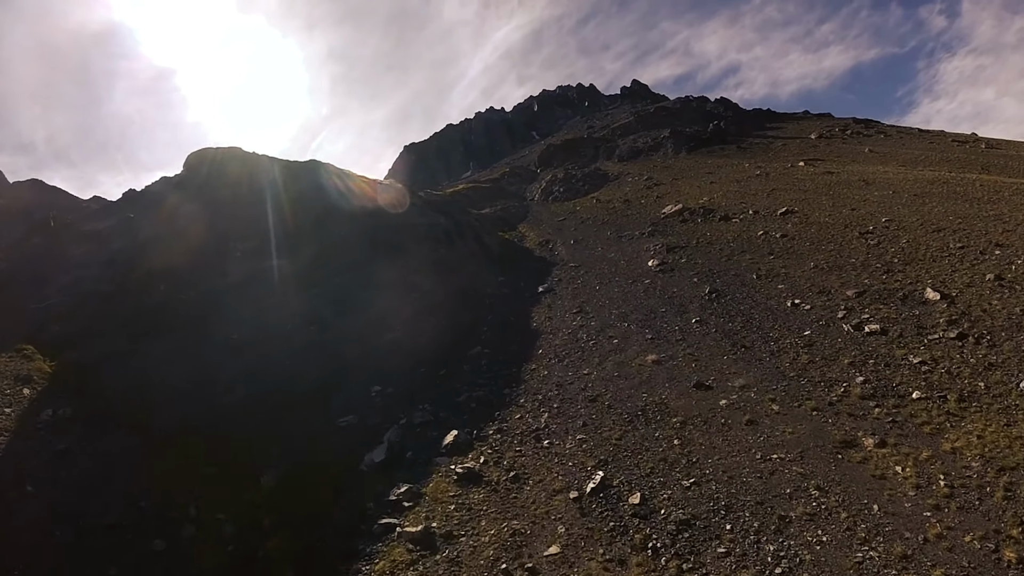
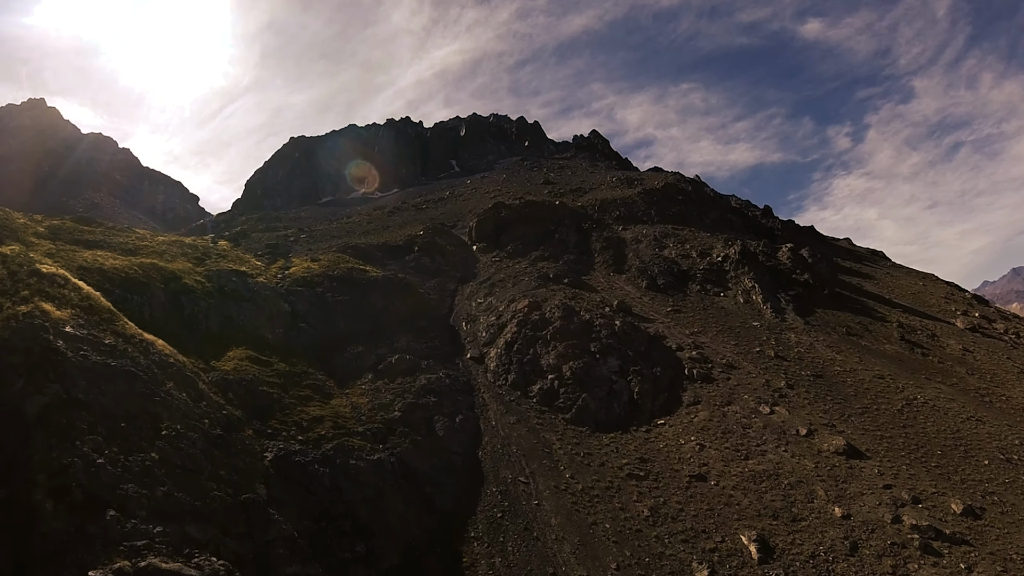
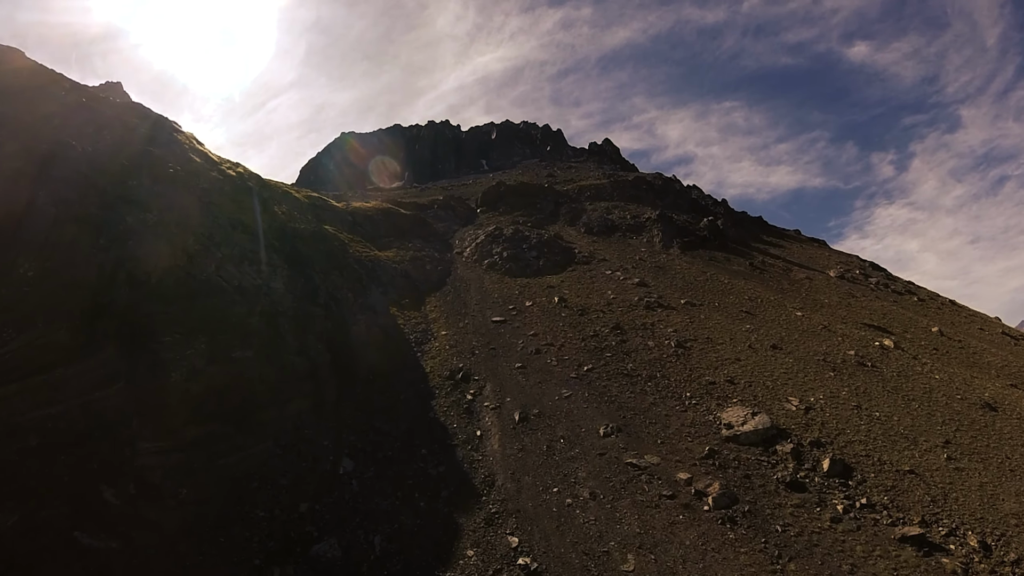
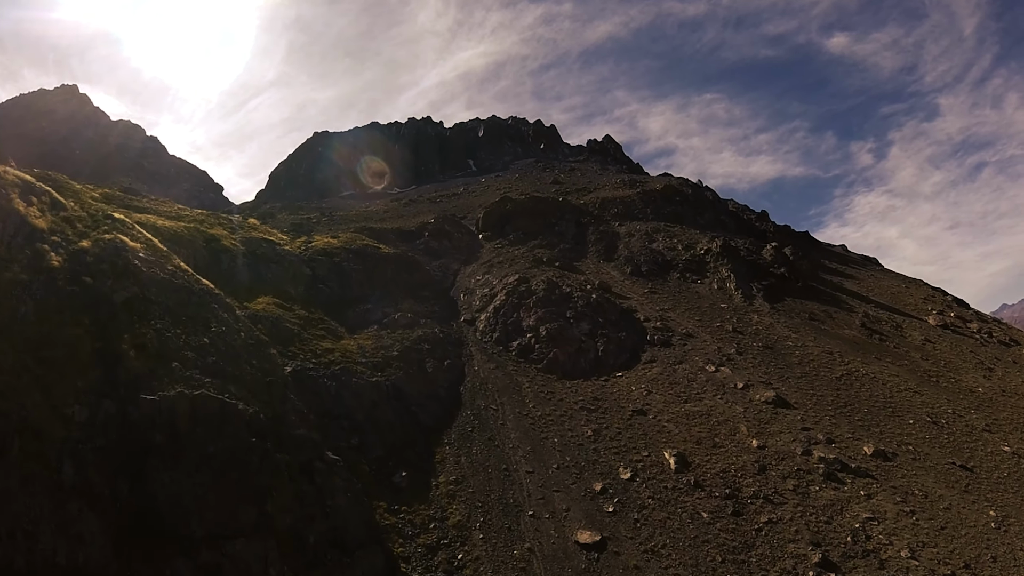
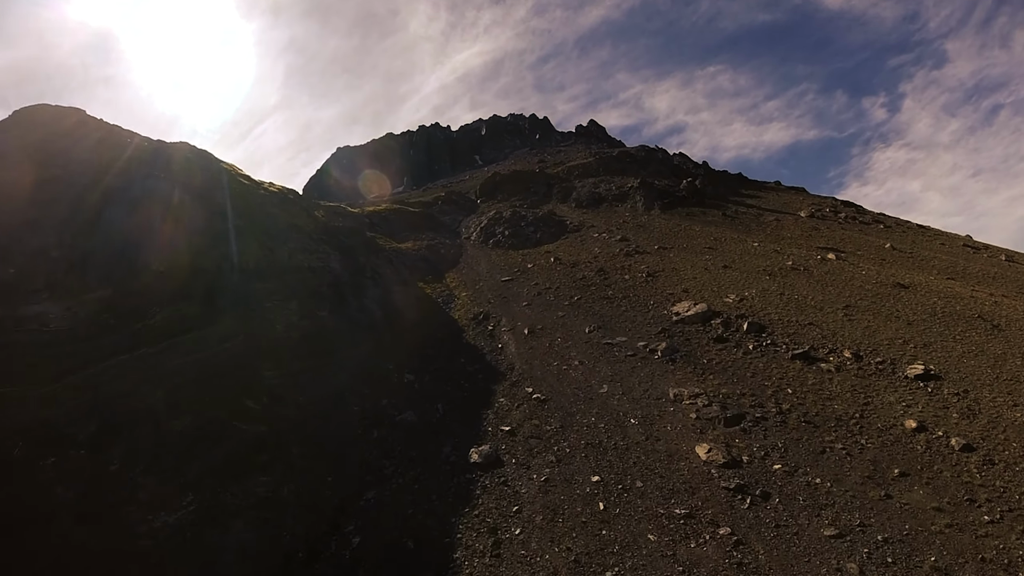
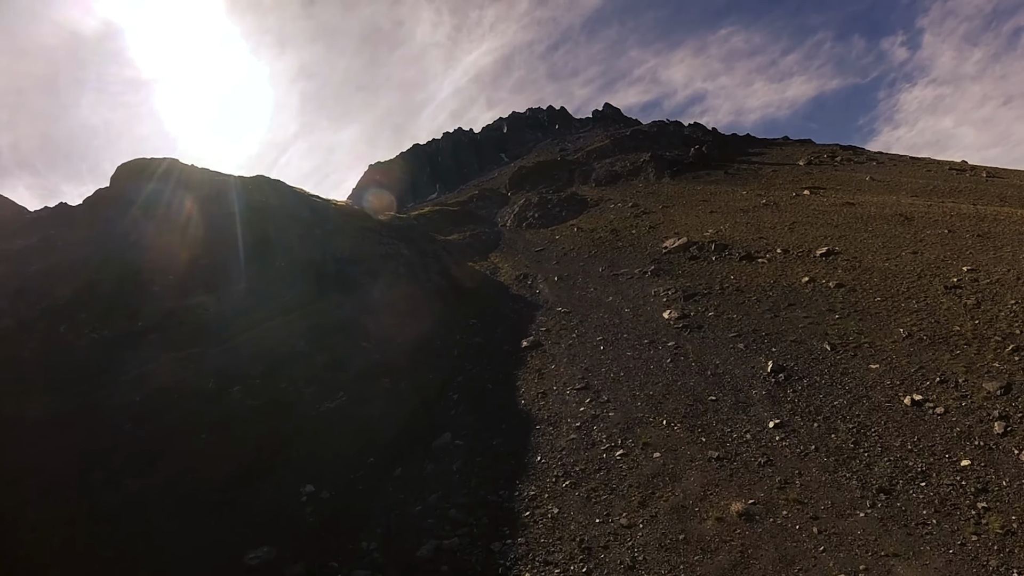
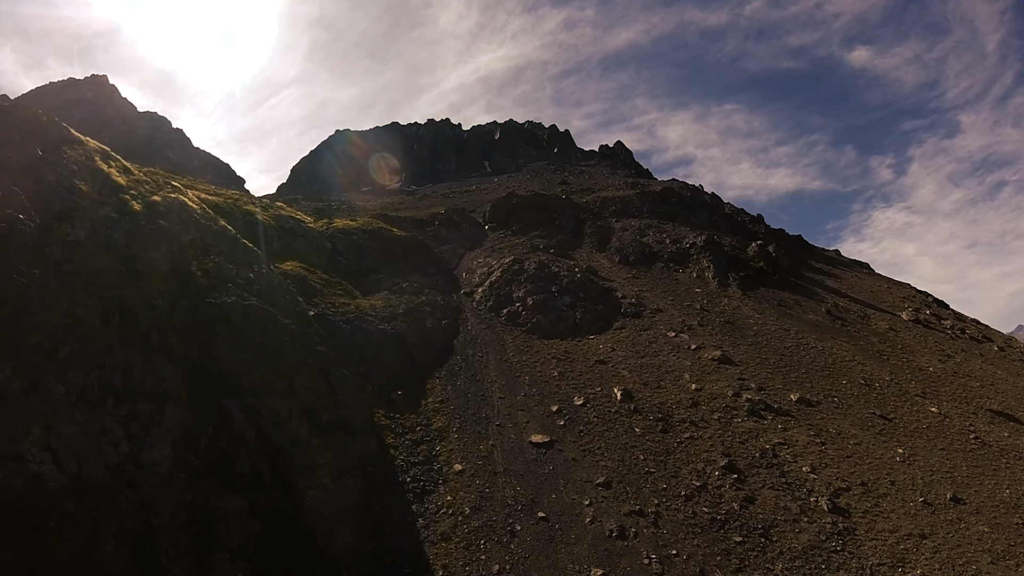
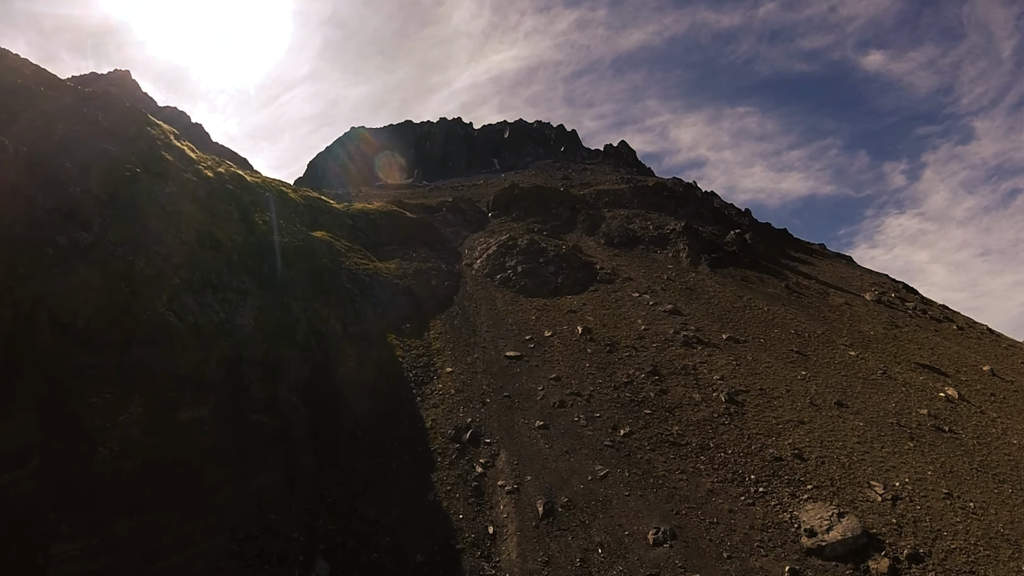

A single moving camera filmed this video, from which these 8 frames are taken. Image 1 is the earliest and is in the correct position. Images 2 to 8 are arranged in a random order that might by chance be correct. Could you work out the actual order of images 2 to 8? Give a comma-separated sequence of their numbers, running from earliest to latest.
6, 5, 3, 8, 7, 4, 2
